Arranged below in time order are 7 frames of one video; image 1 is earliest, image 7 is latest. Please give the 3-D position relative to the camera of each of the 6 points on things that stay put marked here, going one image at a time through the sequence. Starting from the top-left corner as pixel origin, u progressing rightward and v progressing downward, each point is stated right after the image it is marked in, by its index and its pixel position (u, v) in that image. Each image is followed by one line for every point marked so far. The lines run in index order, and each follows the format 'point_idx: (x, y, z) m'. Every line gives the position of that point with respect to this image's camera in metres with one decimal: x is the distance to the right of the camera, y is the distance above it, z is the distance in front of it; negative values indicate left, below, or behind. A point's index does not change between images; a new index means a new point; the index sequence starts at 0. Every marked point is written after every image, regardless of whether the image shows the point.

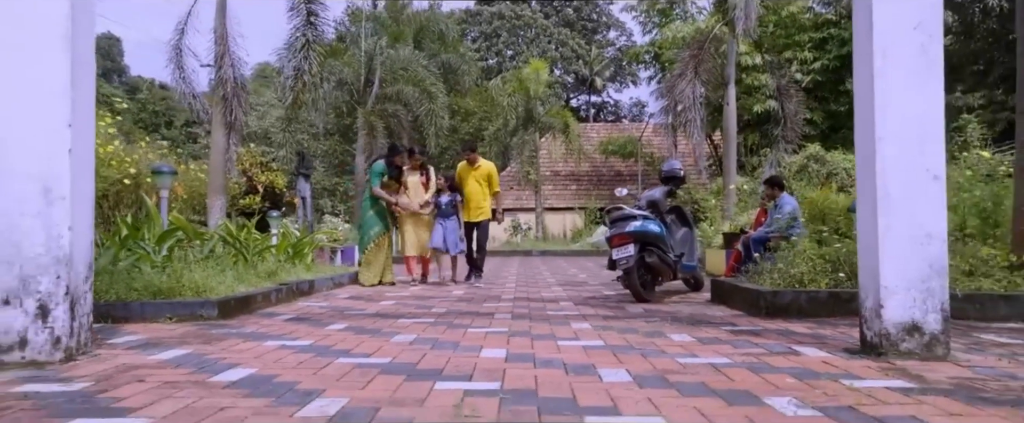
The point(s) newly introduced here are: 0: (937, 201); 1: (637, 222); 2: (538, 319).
0: (+1.9, 0.0, +3.0) m
1: (+1.2, -0.1, +6.1) m
2: (+0.2, -0.8, +4.7) m
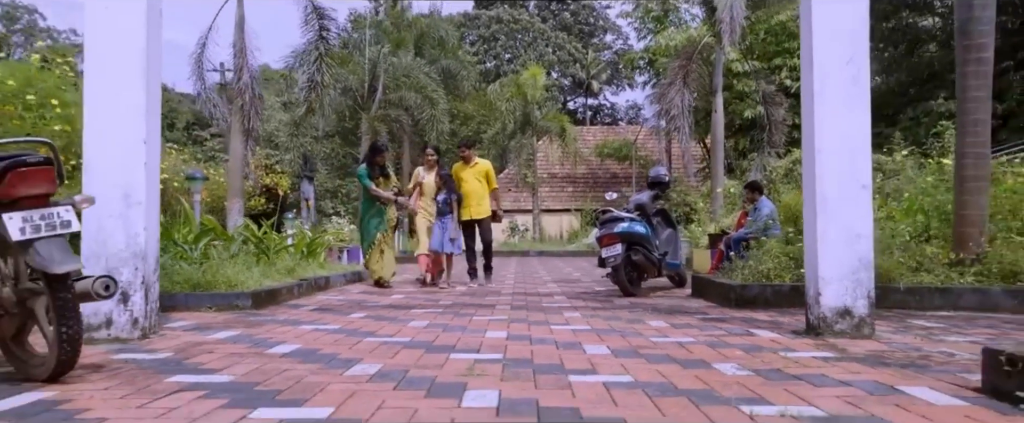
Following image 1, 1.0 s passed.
0: (+1.9, 0.0, +3.6) m
1: (+1.2, -0.1, +6.7) m
2: (+0.2, -0.8, +5.3) m
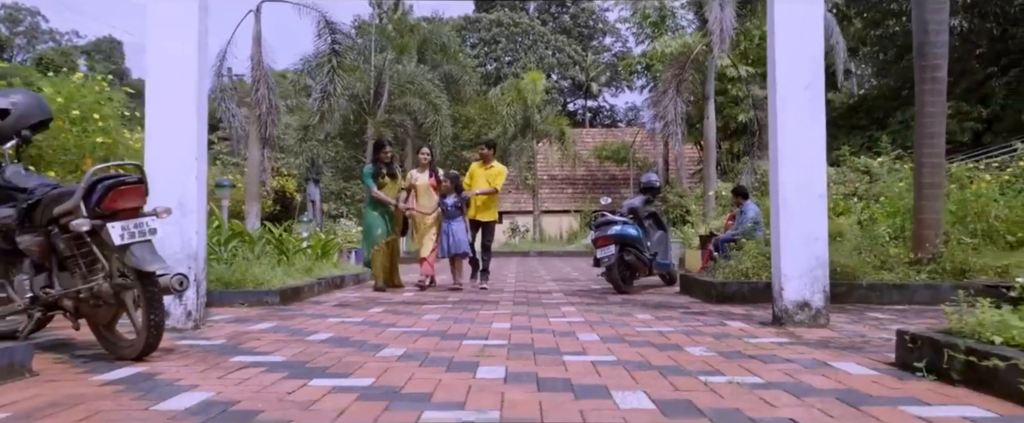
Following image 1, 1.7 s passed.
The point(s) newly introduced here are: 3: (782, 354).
0: (+2.0, 0.0, +4.1) m
1: (+1.2, -0.2, +7.3) m
2: (+0.2, -0.9, +5.9) m
3: (+1.4, -0.7, +3.3) m
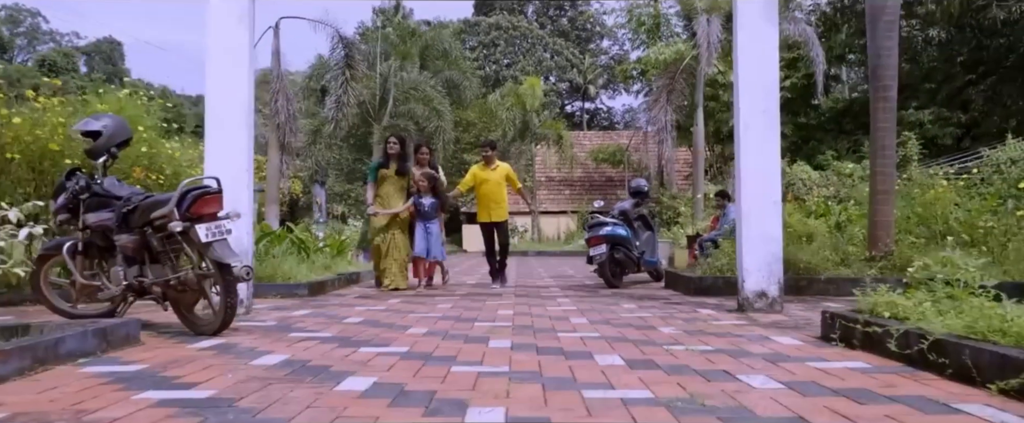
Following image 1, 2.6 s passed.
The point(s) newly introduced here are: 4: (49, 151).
0: (+2.0, 0.0, +4.9) m
1: (+1.2, -0.2, +8.0) m
2: (+0.2, -0.9, +6.6) m
3: (+1.4, -0.7, +4.0) m
4: (-3.9, +0.5, +5.4) m
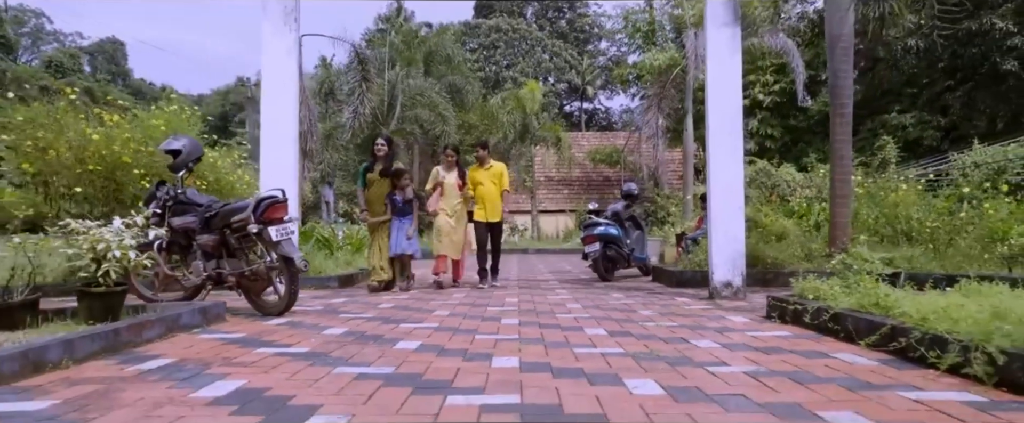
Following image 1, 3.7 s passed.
0: (+2.0, -0.1, +5.8) m
1: (+1.2, -0.2, +8.9) m
2: (+0.3, -0.9, +7.5) m
3: (+1.4, -0.8, +5.0) m
4: (-3.8, +0.5, +6.3) m
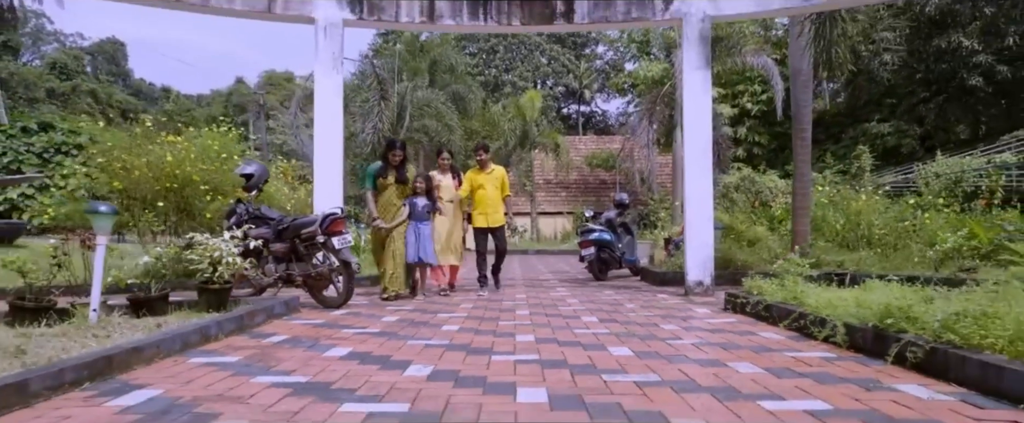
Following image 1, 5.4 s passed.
0: (+2.1, -0.2, +7.0) m
1: (+1.3, -0.3, +10.1) m
2: (+0.4, -1.0, +8.7) m
3: (+1.5, -0.9, +6.2) m
4: (-3.7, +0.4, +7.5) m
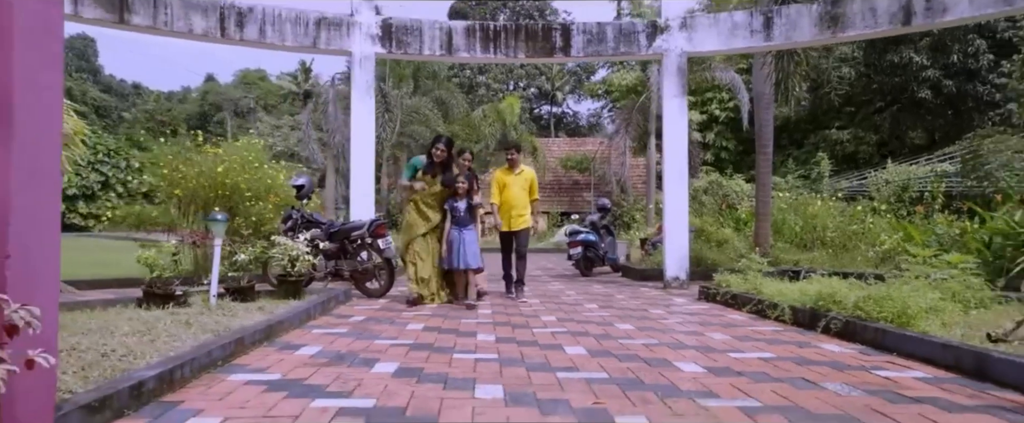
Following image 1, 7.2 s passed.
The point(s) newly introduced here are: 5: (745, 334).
0: (+2.2, -0.3, +8.3) m
1: (+1.3, -0.4, +11.4) m
2: (+0.4, -1.1, +10.0) m
3: (+1.7, -1.0, +7.5) m
4: (-3.6, +0.3, +8.5) m
5: (+1.6, -0.8, +4.4) m
